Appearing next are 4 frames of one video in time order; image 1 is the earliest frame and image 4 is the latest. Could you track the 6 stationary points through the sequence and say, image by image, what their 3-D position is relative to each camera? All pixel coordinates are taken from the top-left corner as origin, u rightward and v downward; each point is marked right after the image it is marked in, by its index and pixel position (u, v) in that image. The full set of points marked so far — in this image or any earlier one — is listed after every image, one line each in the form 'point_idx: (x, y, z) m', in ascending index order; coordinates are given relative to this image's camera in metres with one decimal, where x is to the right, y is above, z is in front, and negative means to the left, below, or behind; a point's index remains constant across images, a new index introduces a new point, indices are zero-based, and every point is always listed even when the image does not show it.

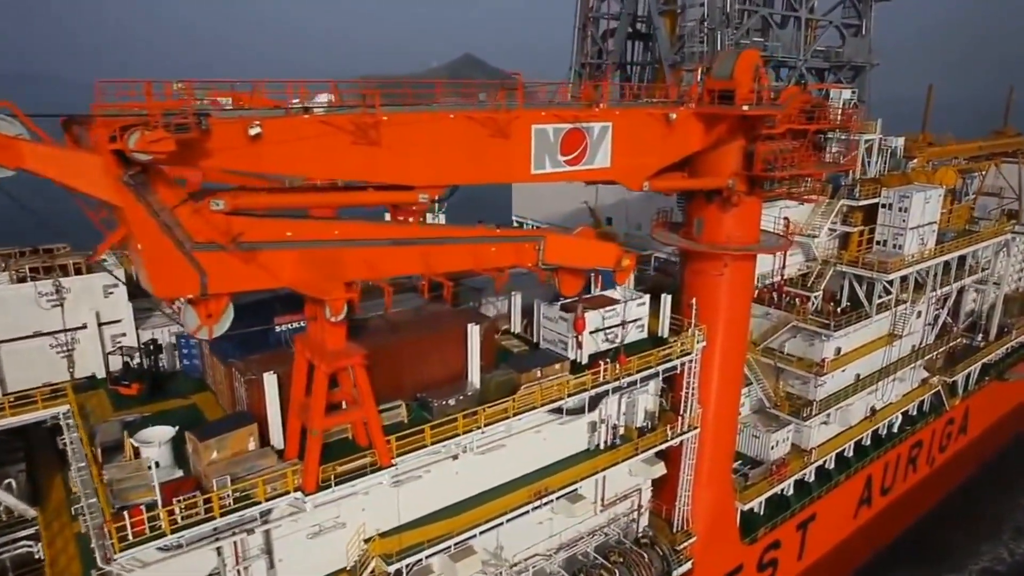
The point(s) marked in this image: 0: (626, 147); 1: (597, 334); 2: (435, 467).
0: (+2.5, +3.2, +16.3) m
1: (+2.2, -1.2, +19.0) m
2: (-1.8, -4.1, +16.3) m
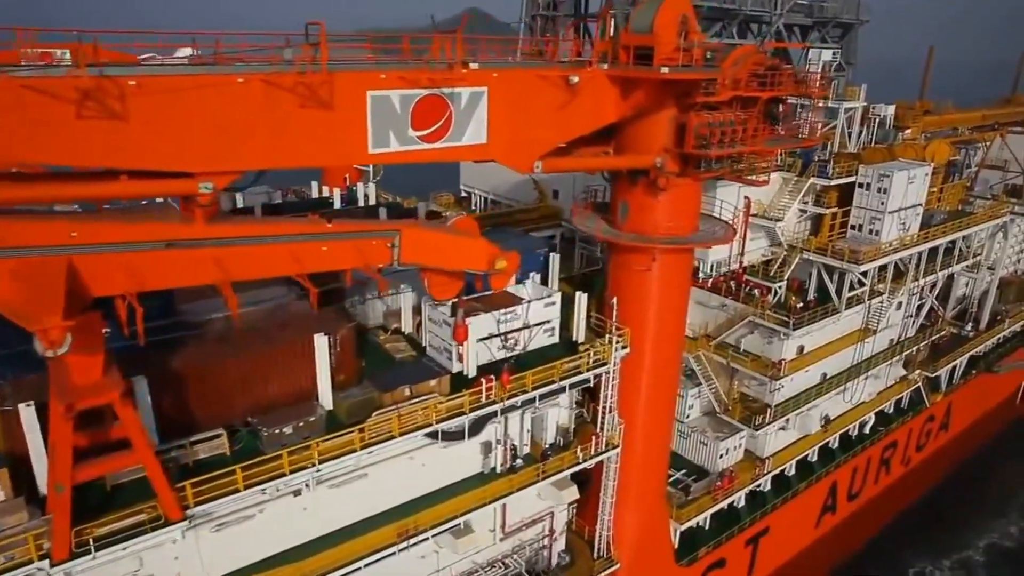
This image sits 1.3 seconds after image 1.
0: (-0.1, +3.1, +13.1) m
1: (-0.5, -1.2, +16.0) m
2: (-4.5, -4.1, +13.6) m
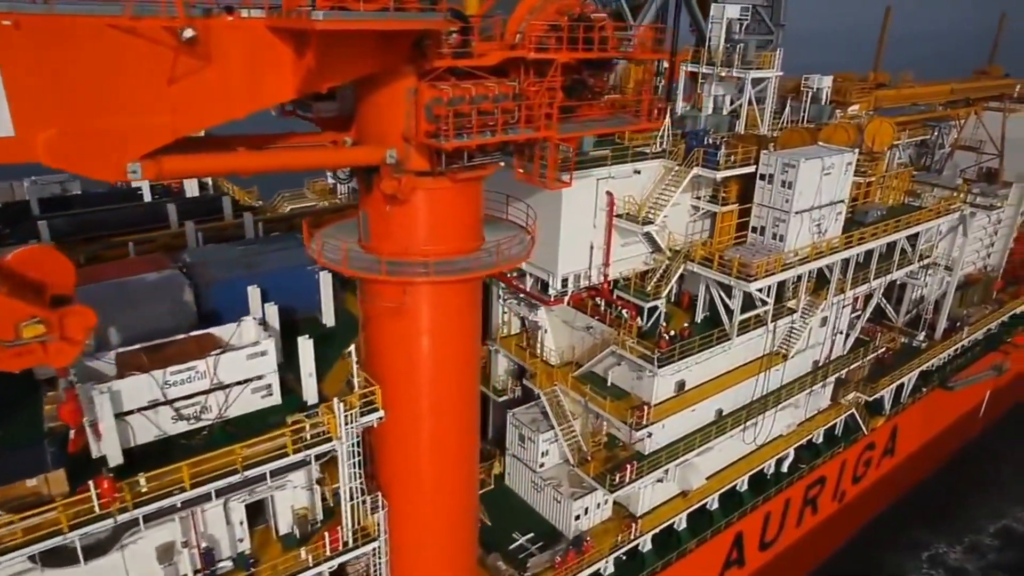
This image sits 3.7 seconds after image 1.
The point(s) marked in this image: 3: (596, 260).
0: (-5.2, +2.2, +8.2) m
1: (-5.7, -1.9, +11.3) m
2: (-9.7, -4.9, +9.0) m
3: (+2.2, +0.7, +18.6) m
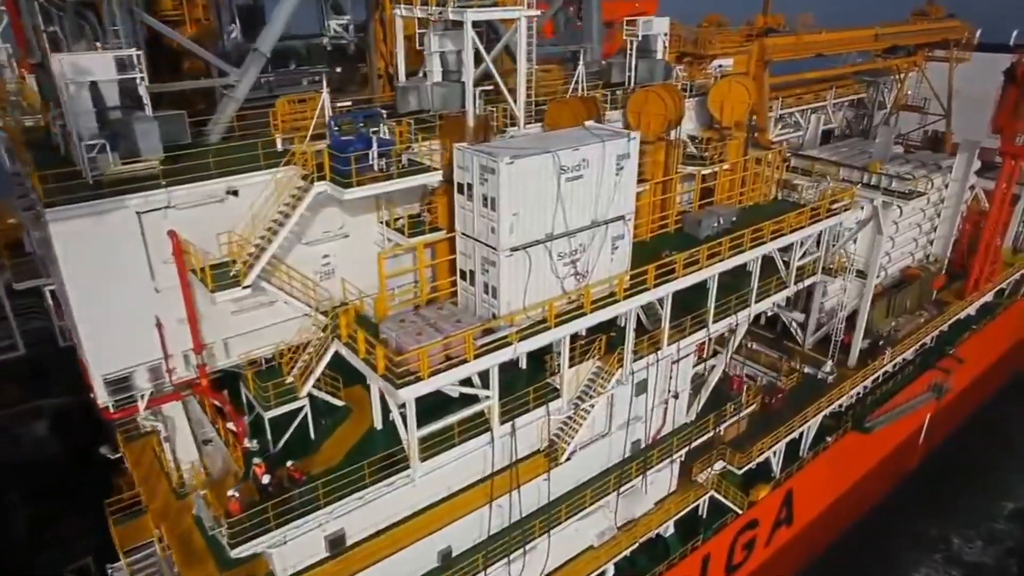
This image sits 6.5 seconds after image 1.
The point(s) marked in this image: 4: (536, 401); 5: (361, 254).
0: (-12.5, -0.1, +0.6) m
1: (-12.8, -4.1, +3.9) m
2: (-16.7, -7.4, +1.7) m
3: (-5.1, -0.8, +11.1) m
4: (+0.6, -1.9, +13.2) m
5: (-2.6, +0.5, +12.5) m
